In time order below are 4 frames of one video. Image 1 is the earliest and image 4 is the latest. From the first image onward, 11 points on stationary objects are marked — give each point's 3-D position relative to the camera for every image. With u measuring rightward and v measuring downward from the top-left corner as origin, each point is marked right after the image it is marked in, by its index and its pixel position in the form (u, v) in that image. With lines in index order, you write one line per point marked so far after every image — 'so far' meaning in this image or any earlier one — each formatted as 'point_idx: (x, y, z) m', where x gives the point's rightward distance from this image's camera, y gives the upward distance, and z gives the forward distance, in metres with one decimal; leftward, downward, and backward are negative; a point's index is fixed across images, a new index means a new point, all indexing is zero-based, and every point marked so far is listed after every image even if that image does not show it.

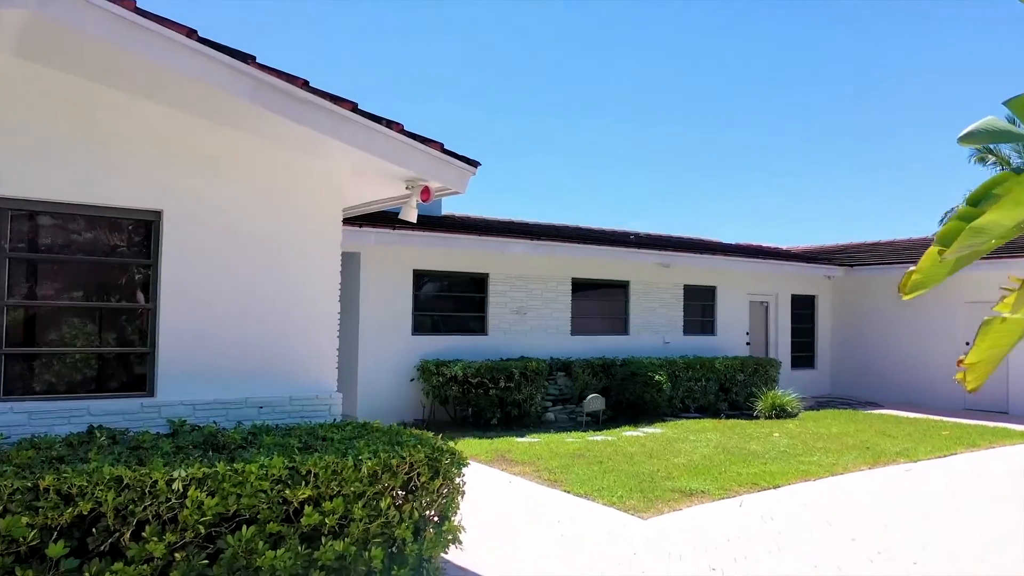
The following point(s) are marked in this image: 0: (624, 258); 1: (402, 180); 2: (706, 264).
0: (+1.7, +0.5, +11.0) m
1: (-0.8, +0.8, +5.0) m
2: (+3.3, +0.4, +12.0) m
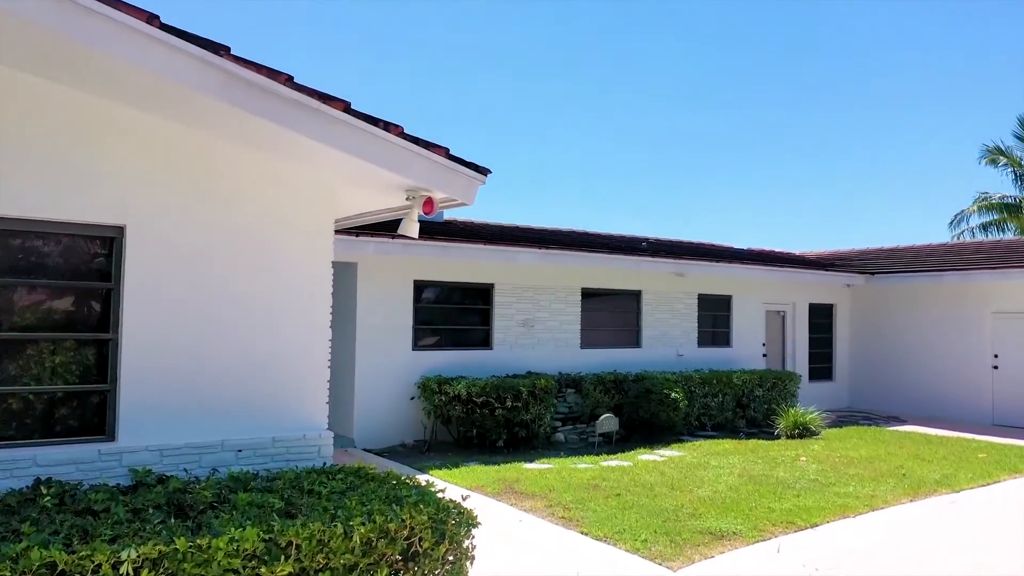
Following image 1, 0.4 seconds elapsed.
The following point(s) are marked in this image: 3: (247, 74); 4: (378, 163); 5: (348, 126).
0: (+1.8, +0.3, +10.4) m
1: (-0.7, +0.6, +4.4) m
2: (+3.4, +0.2, +11.4) m
3: (-1.3, +1.1, +3.5) m
4: (-0.8, +0.7, +4.0) m
5: (-0.9, +0.9, +3.9) m
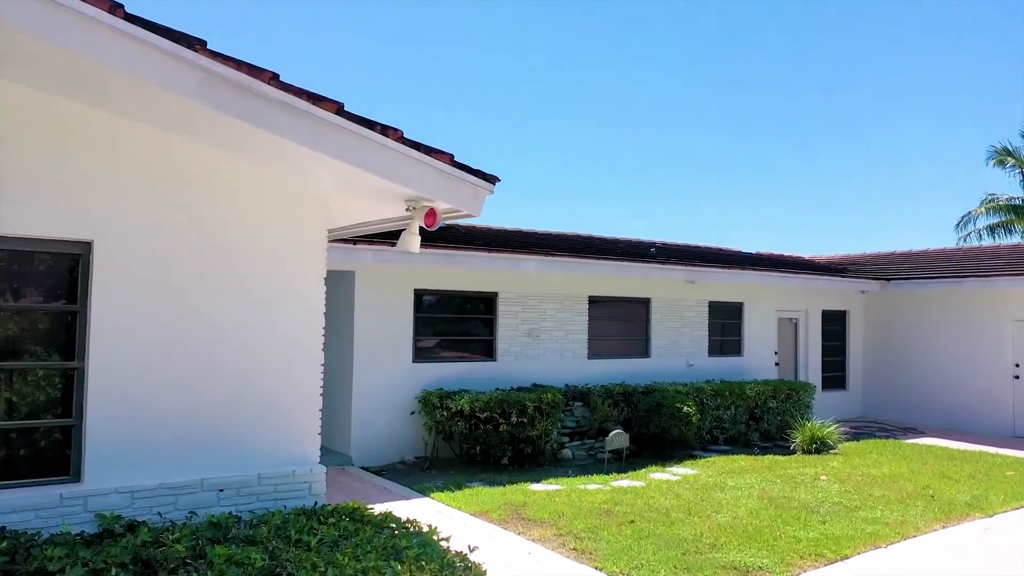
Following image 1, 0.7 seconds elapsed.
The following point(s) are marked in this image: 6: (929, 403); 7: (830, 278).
0: (+1.9, +0.2, +10.0) m
1: (-0.6, +0.5, +4.0) m
2: (+3.5, +0.1, +11.0) m
3: (-1.3, +1.0, +3.1) m
4: (-0.7, +0.6, +3.6) m
5: (-0.8, +0.8, +3.5) m
6: (+7.3, -2.0, +12.4) m
7: (+5.4, +0.2, +11.9) m
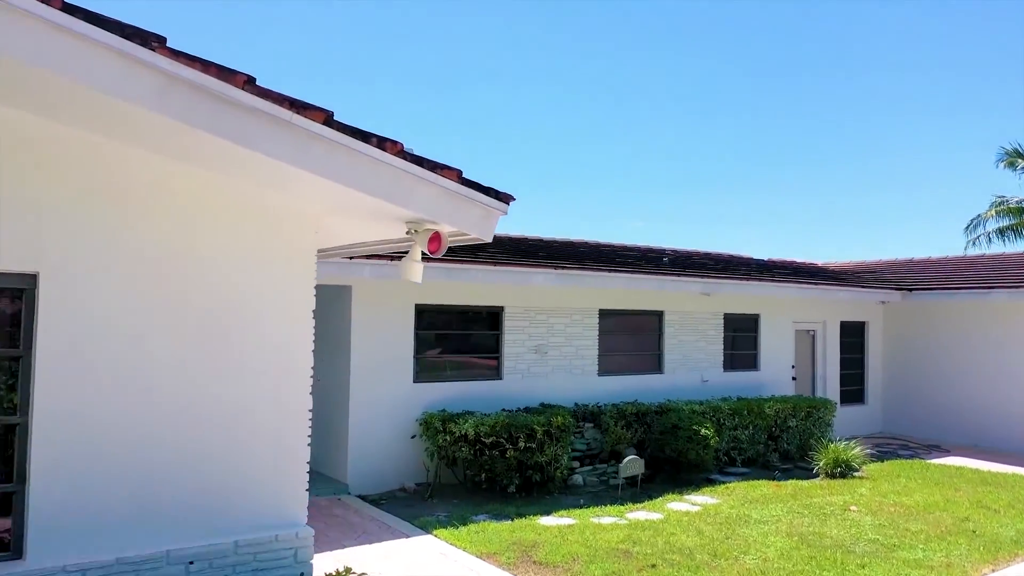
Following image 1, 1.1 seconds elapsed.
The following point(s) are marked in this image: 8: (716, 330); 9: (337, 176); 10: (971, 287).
0: (+2.0, 0.0, +9.5) m
1: (-0.5, +0.3, +3.4) m
2: (+3.5, 0.0, +10.5) m
3: (-1.2, +0.8, +2.6) m
4: (-0.6, +0.4, +3.1) m
5: (-0.8, +0.6, +2.9) m
6: (+7.4, -2.2, +11.9) m
7: (+5.5, 0.0, +11.4) m
8: (+3.1, -0.6, +10.6) m
9: (-0.7, +0.5, +3.0) m
10: (+7.4, 0.0, +11.3) m
